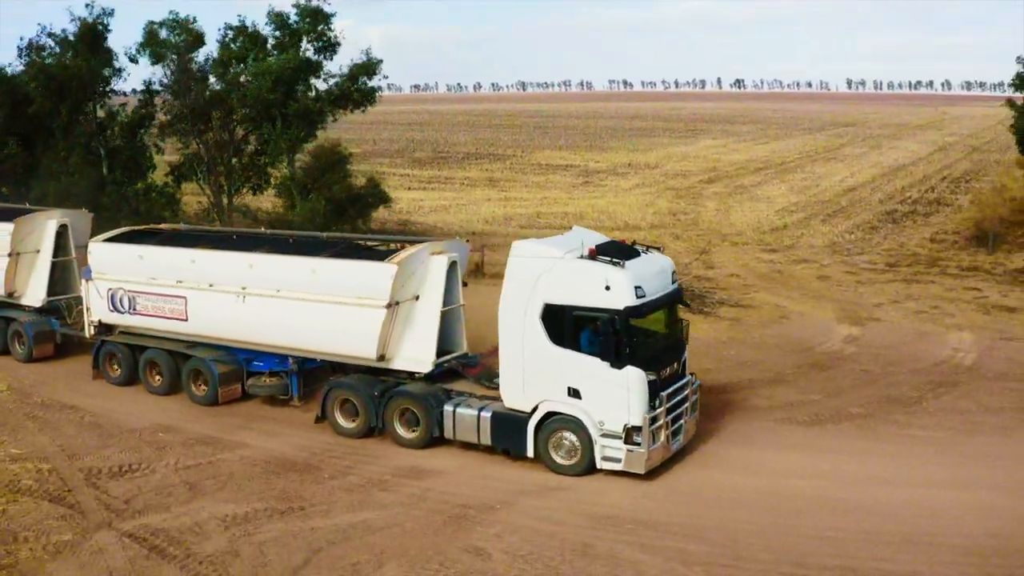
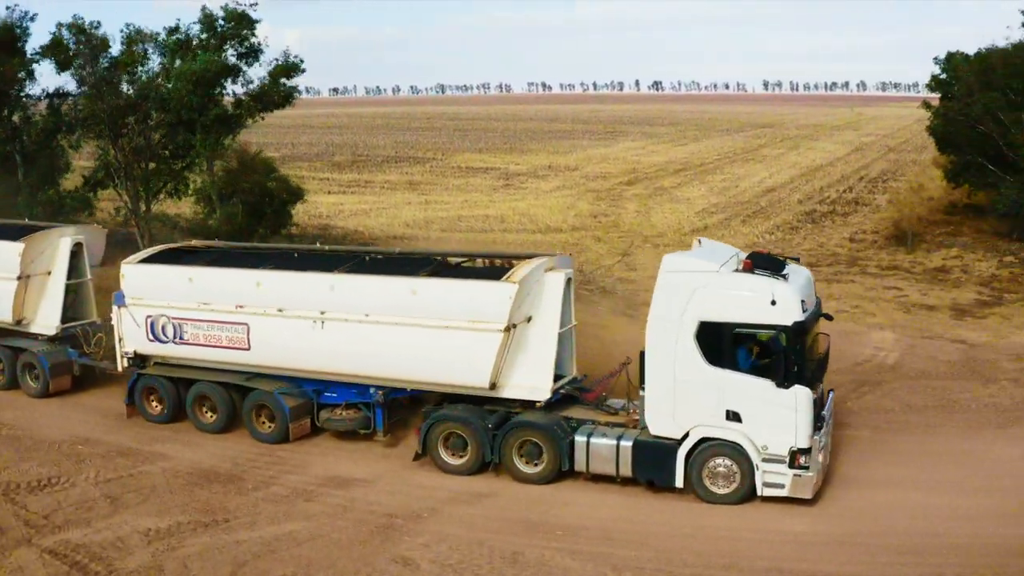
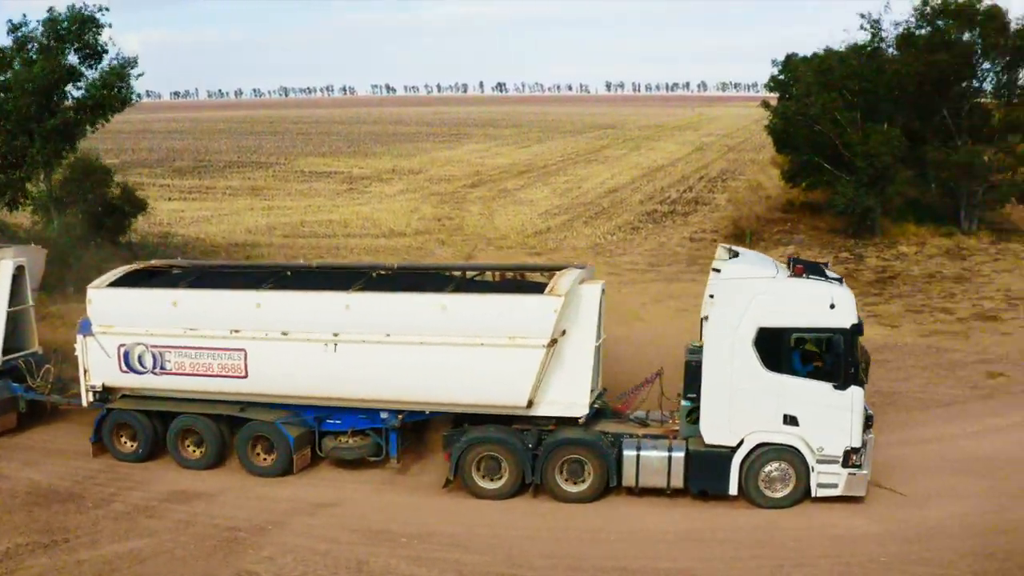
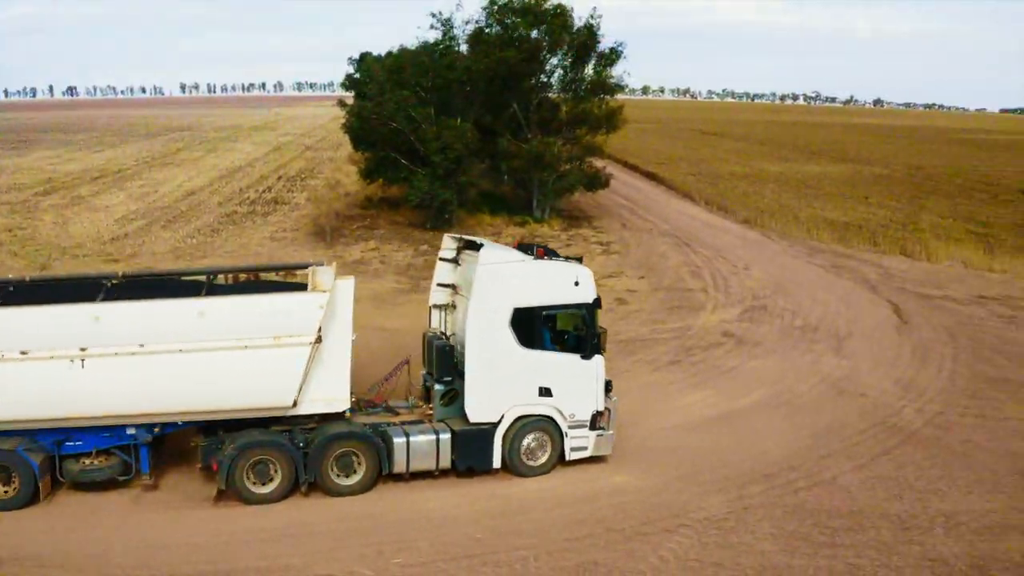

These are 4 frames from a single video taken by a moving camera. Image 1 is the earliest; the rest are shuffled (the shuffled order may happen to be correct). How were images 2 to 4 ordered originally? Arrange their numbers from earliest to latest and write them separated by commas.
2, 3, 4
